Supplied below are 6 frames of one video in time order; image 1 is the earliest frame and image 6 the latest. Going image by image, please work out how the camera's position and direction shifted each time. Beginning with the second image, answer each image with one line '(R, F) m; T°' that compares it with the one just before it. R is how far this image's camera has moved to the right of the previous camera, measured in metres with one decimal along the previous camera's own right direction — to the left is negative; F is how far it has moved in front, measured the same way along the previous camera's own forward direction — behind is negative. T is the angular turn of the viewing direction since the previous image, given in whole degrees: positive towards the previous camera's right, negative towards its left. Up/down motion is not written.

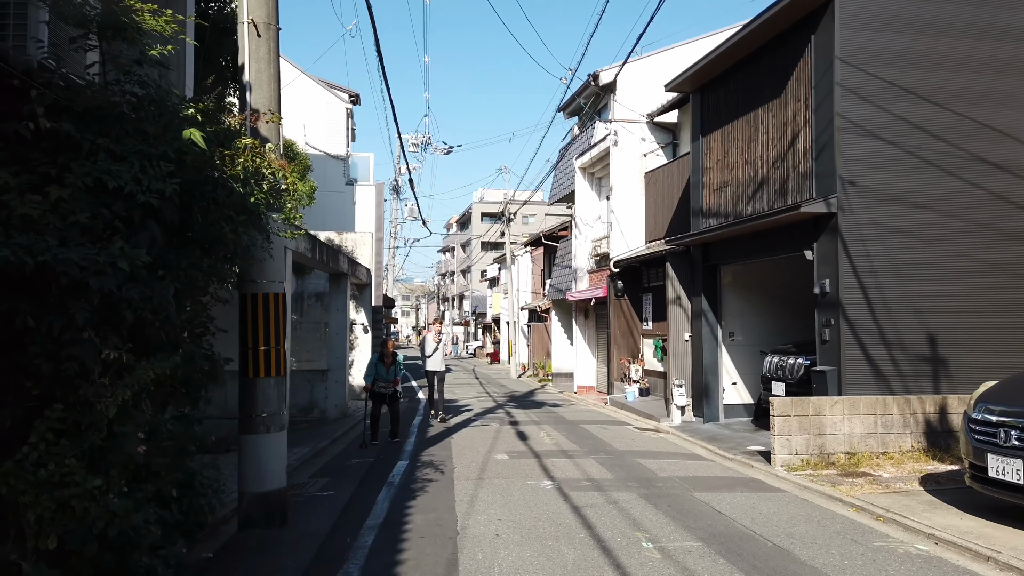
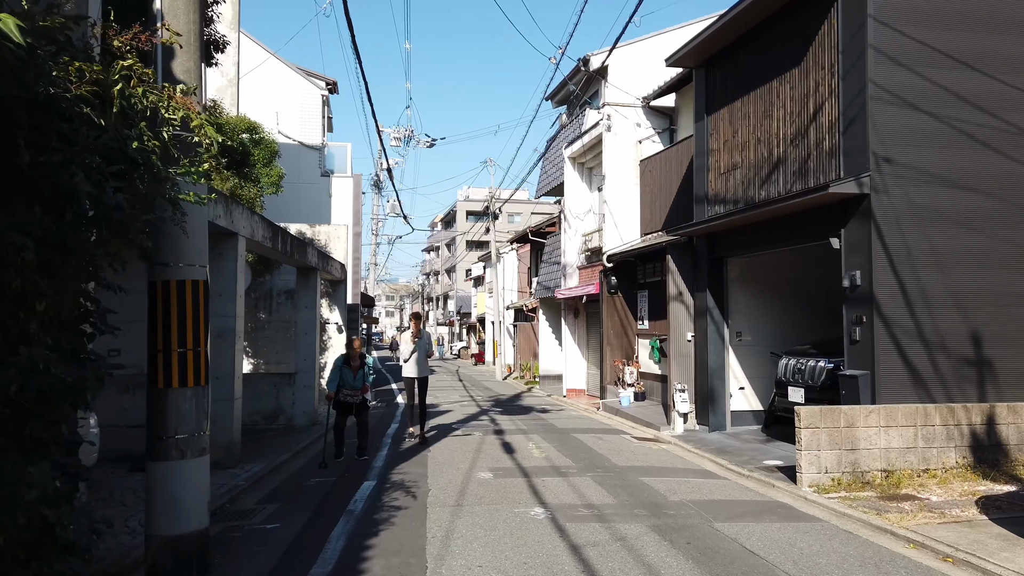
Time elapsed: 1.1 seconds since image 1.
(0.0, +1.4) m; +1°
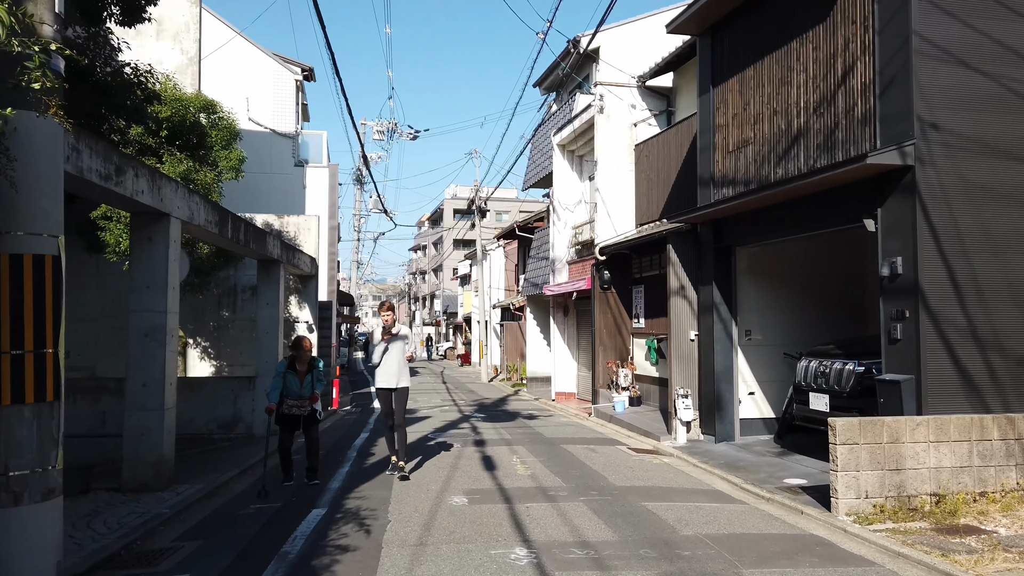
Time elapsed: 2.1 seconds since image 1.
(+0.1, +1.4) m; +1°
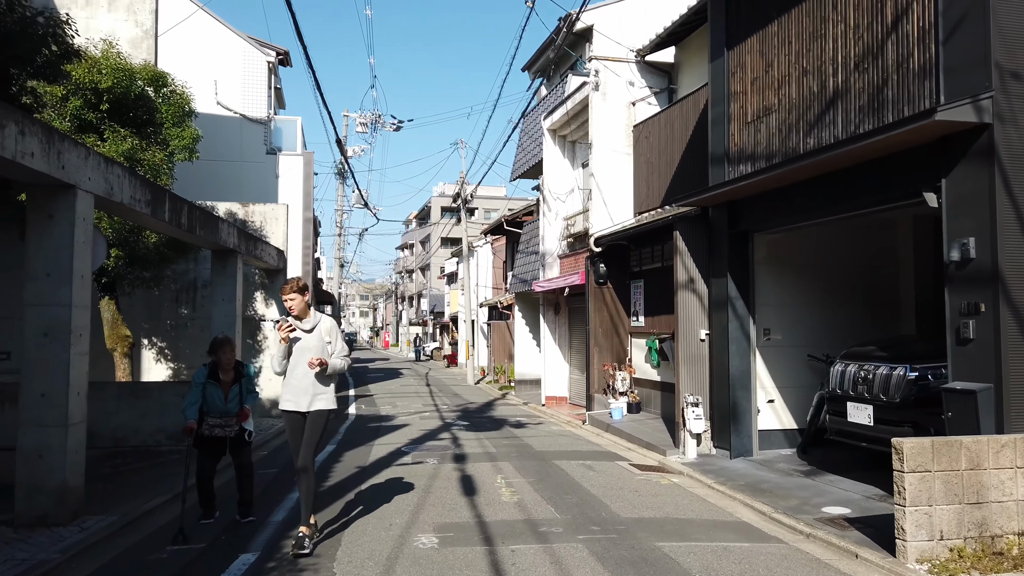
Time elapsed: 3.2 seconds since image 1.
(+0.1, +1.5) m; +1°
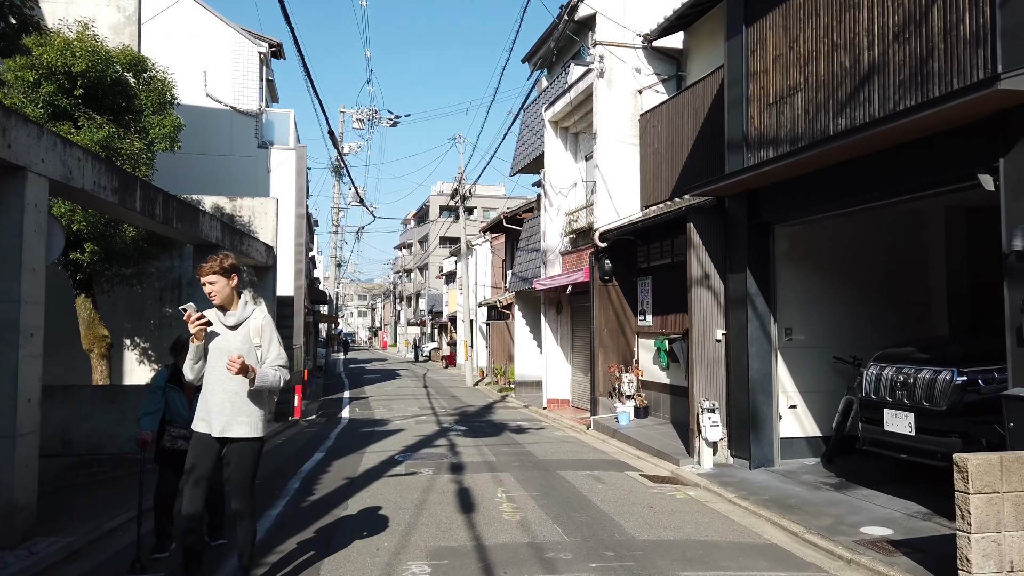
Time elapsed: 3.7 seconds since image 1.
(0.0, +0.7) m; 0°
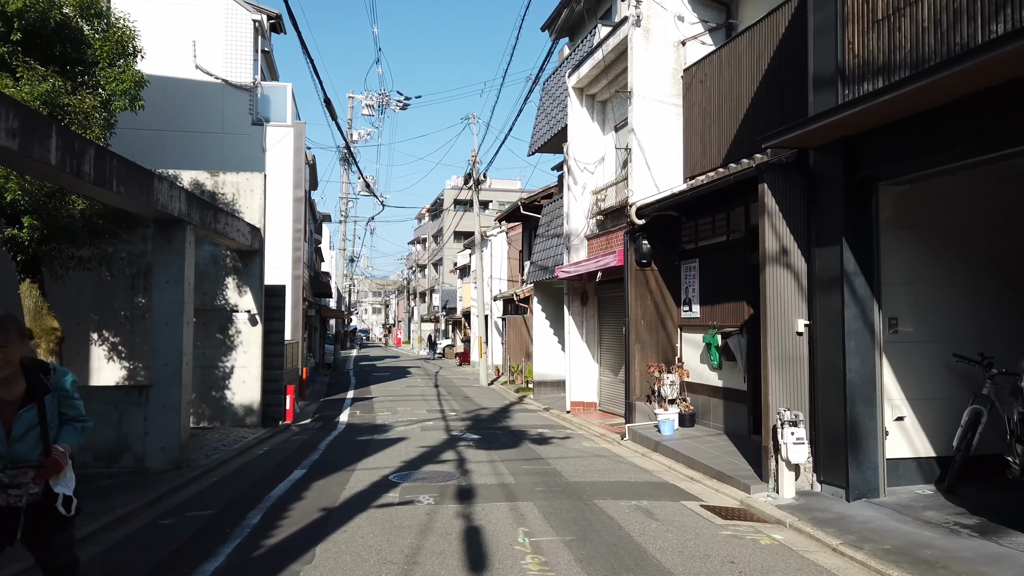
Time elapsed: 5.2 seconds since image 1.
(-0.1, +2.0) m; -1°
